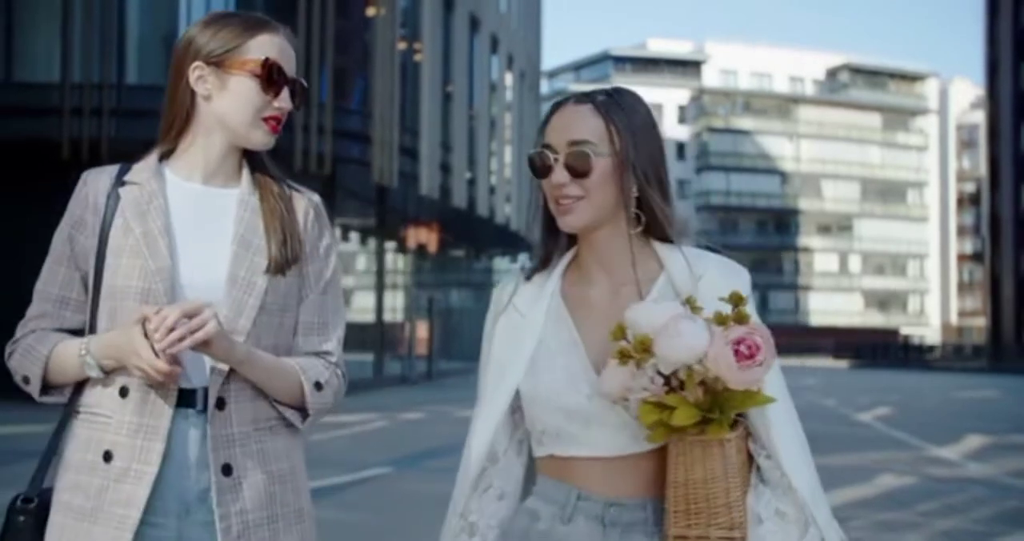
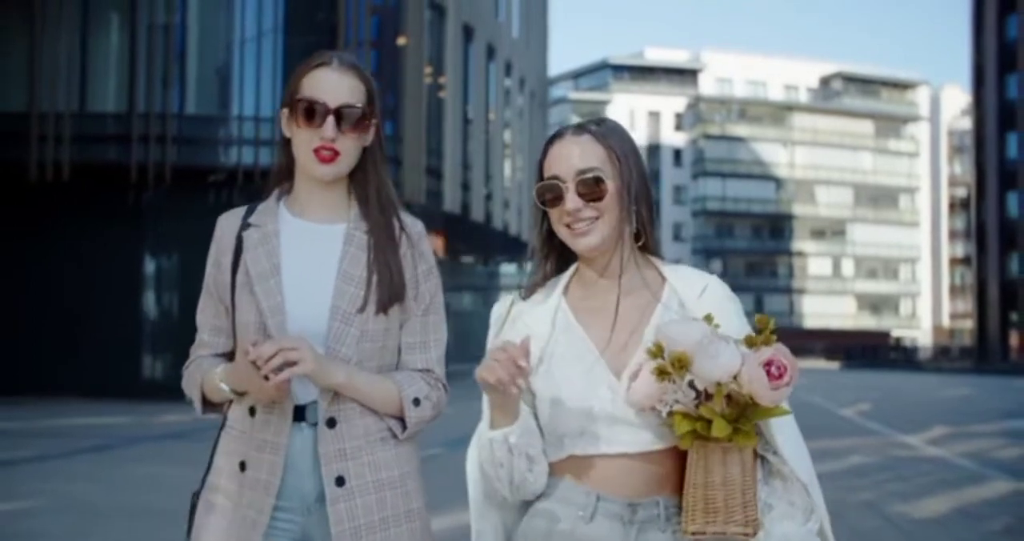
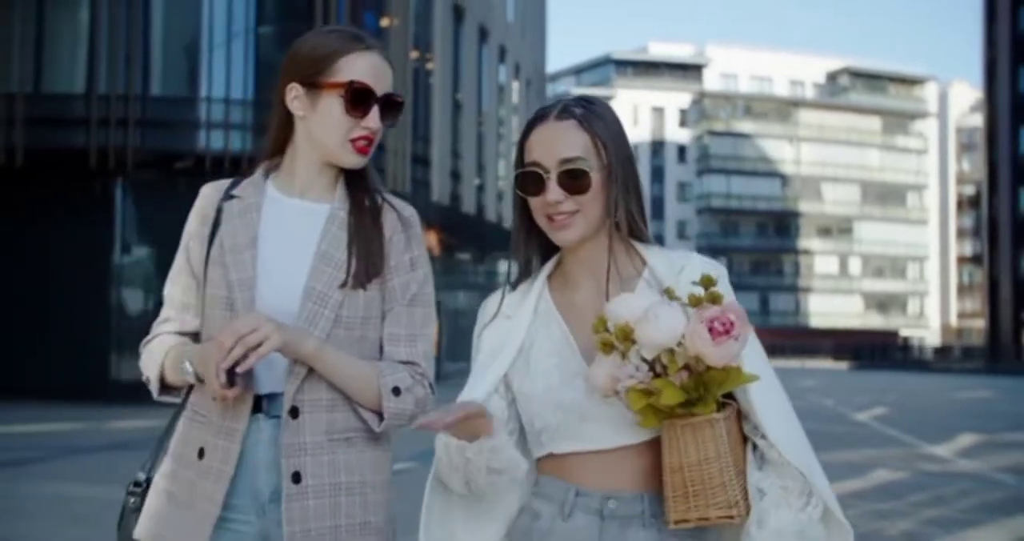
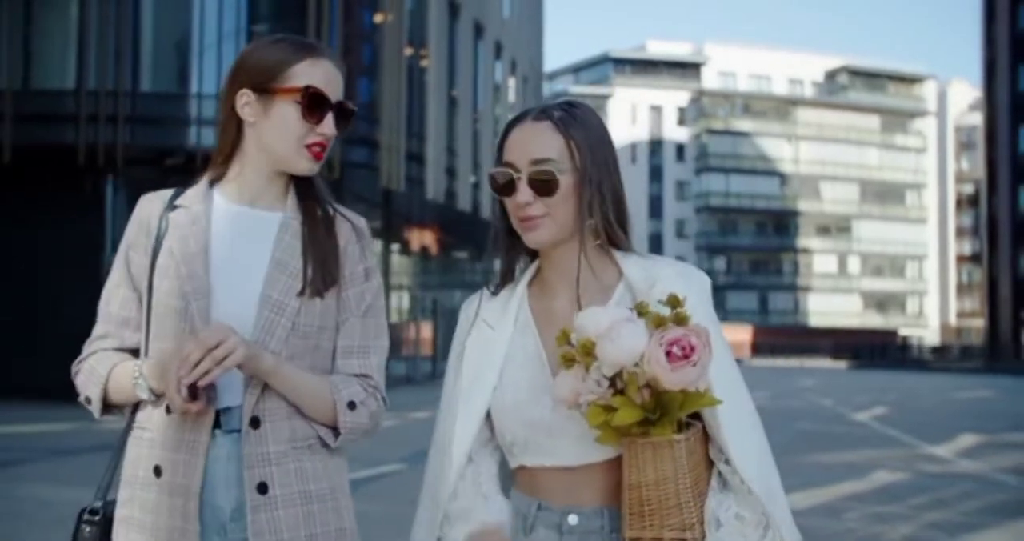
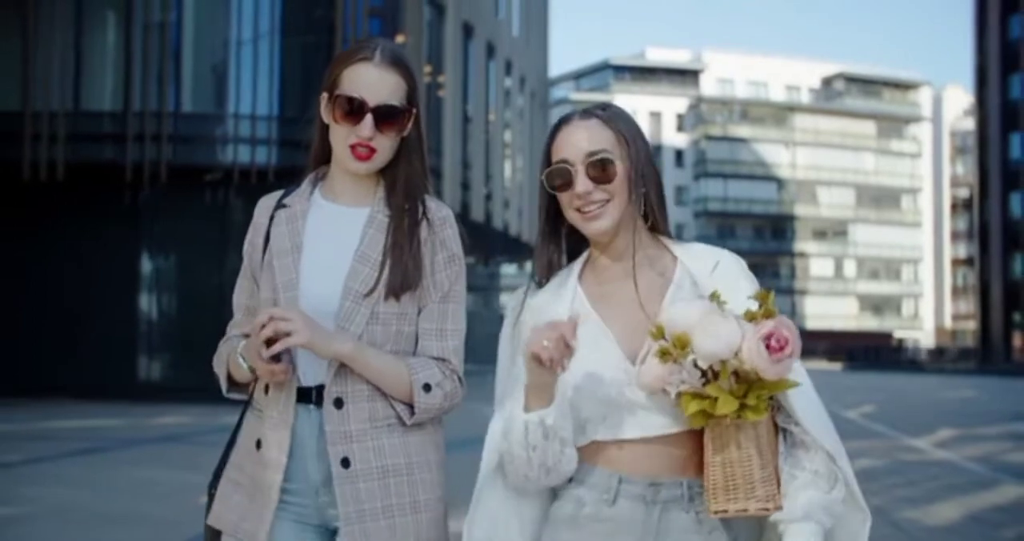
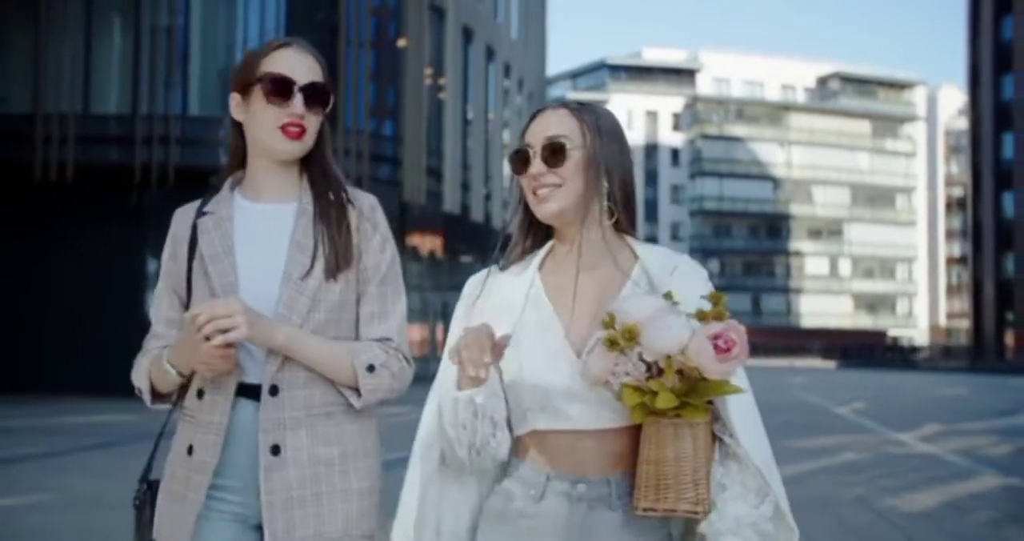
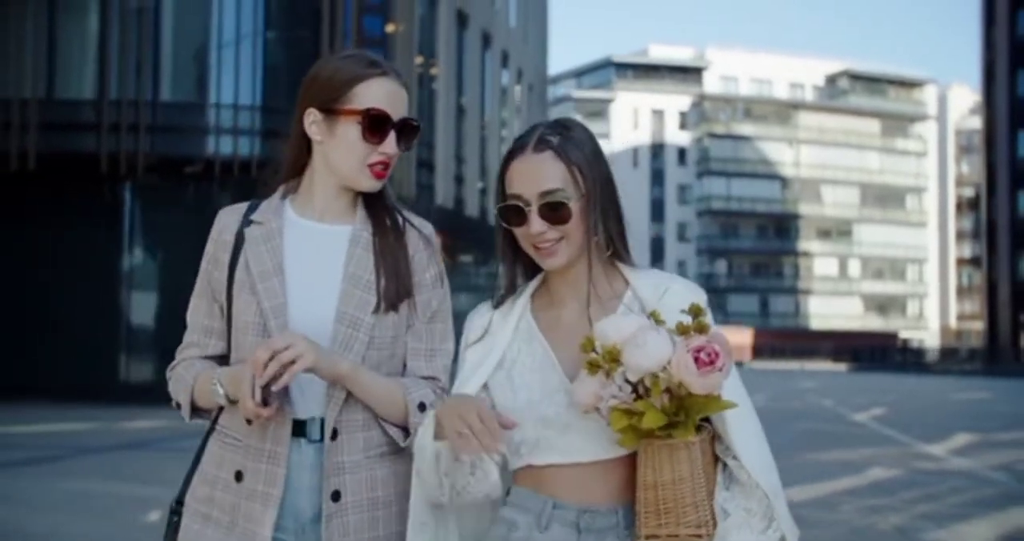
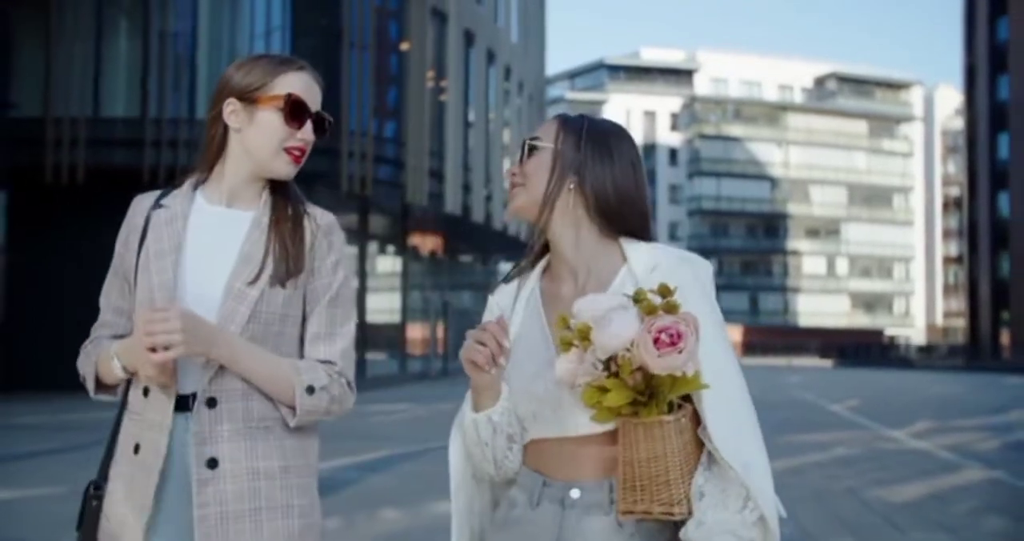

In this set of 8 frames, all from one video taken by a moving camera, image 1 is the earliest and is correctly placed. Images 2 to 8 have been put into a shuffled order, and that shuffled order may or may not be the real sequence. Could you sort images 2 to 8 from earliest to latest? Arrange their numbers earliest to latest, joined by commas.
4, 3, 7, 5, 2, 6, 8
